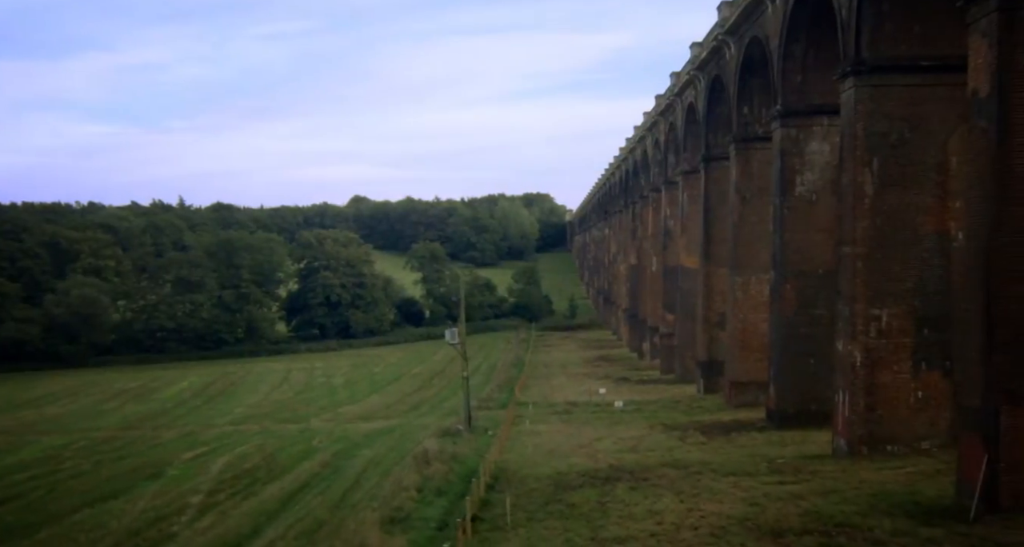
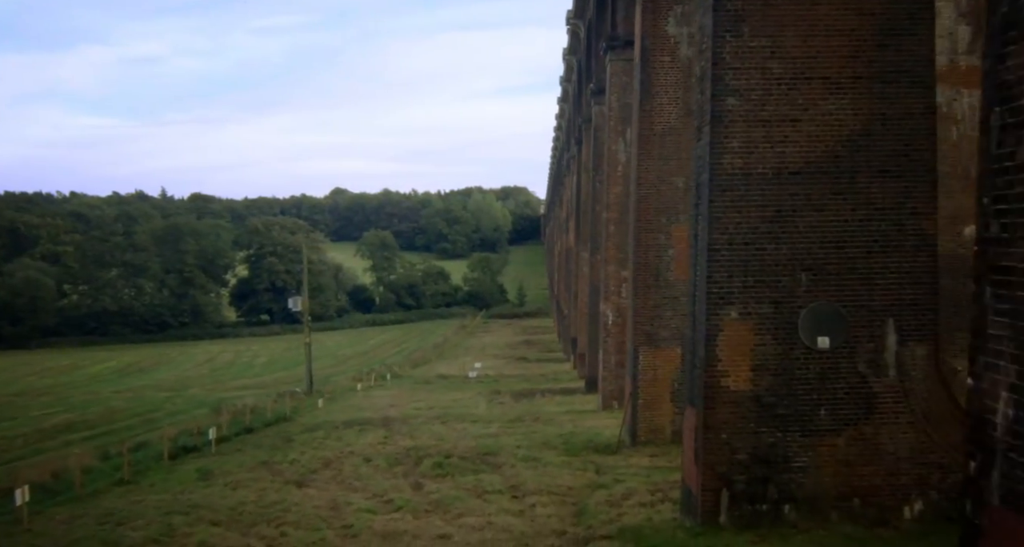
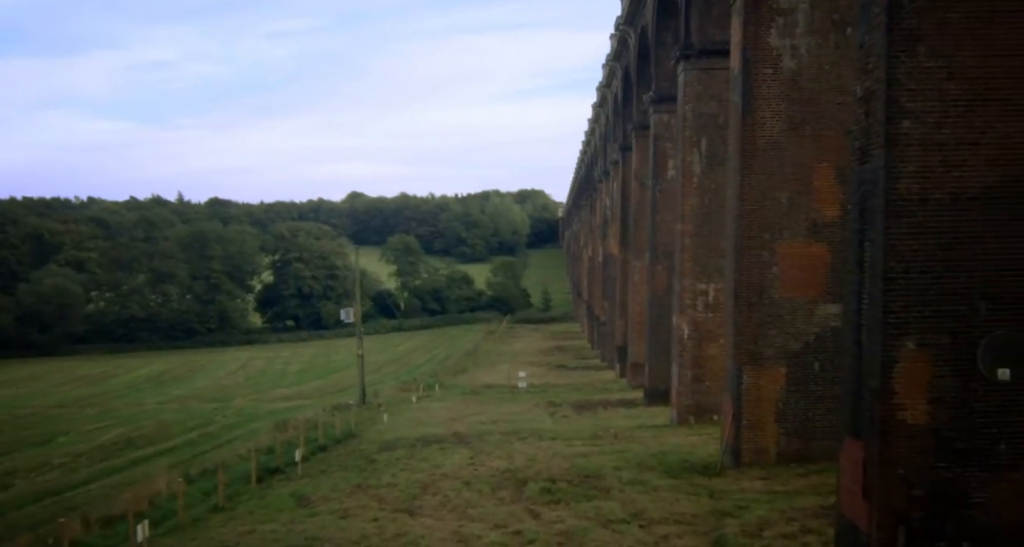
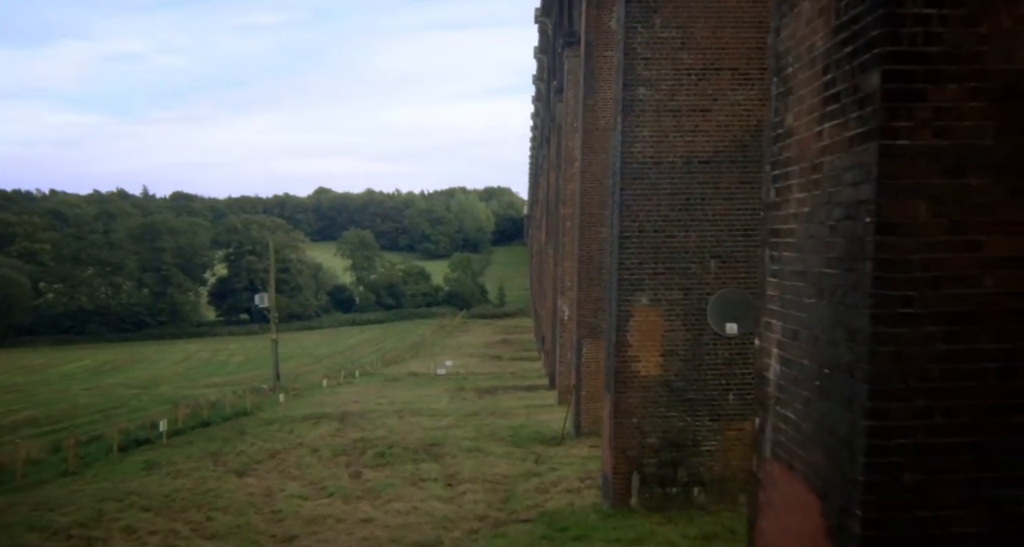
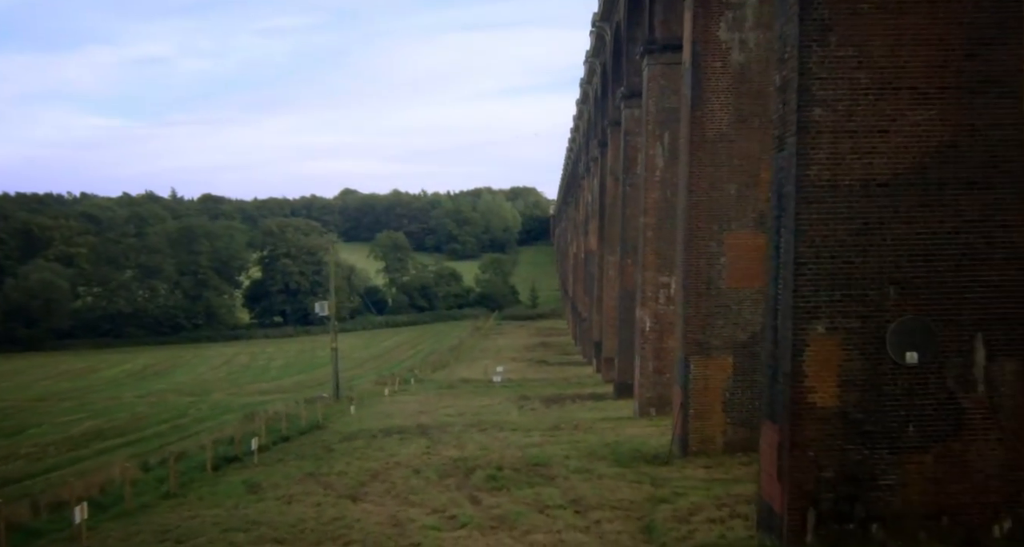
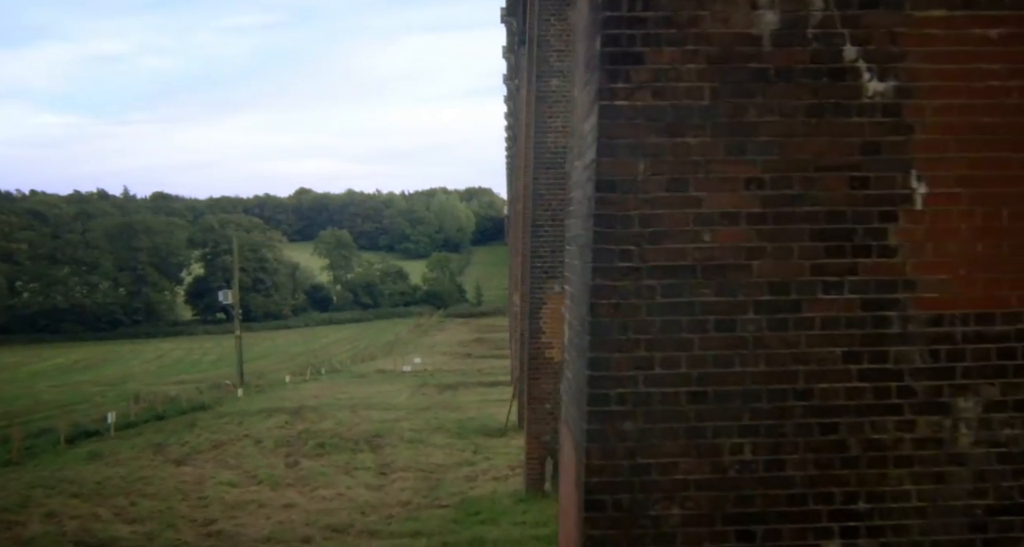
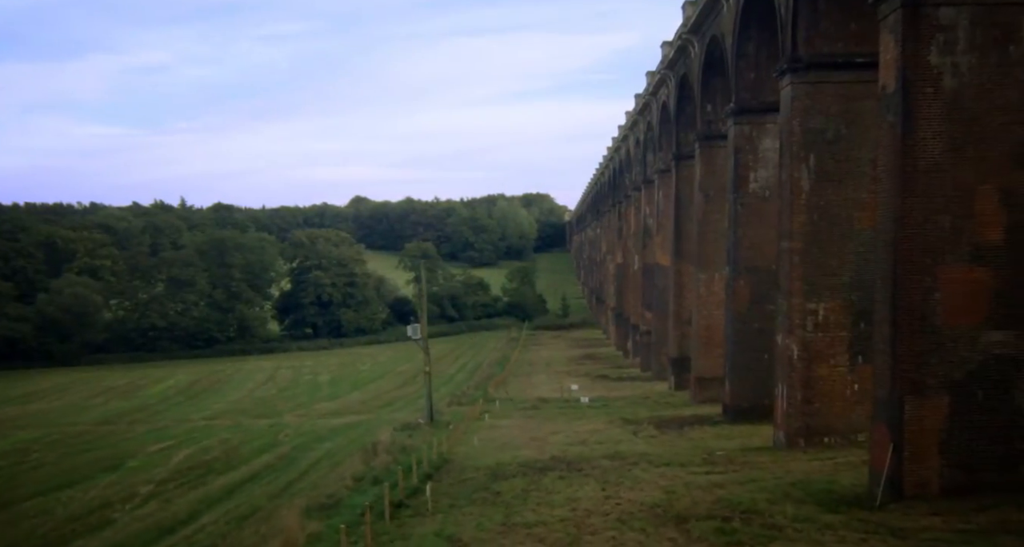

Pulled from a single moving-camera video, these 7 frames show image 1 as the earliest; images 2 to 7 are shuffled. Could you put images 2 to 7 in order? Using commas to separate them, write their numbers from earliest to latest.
7, 3, 5, 2, 4, 6
